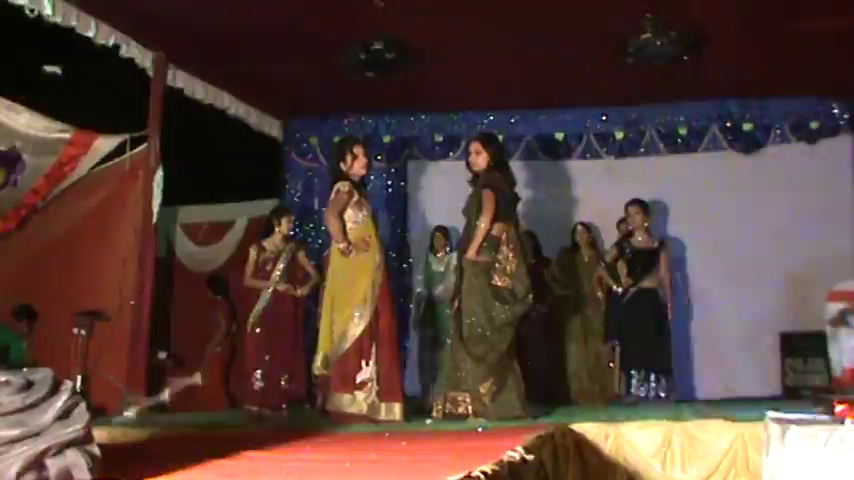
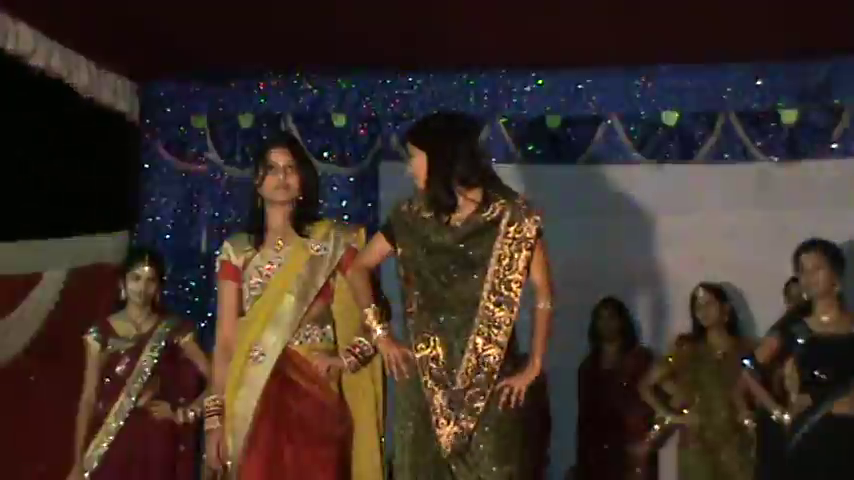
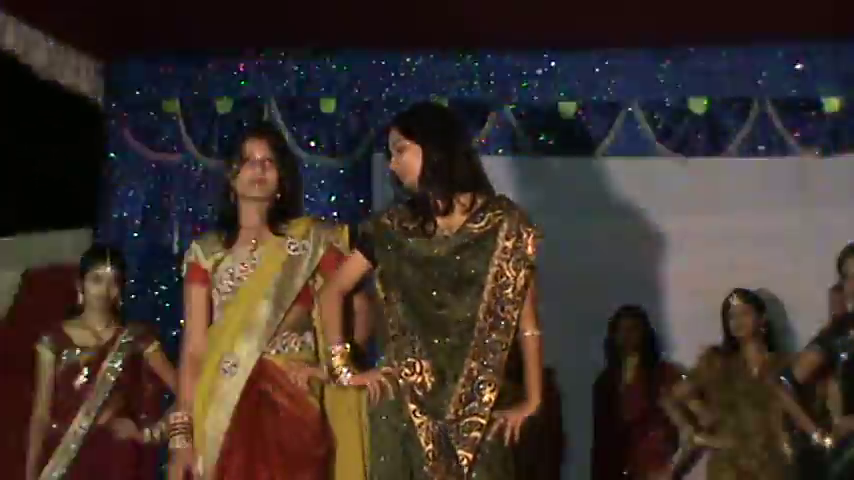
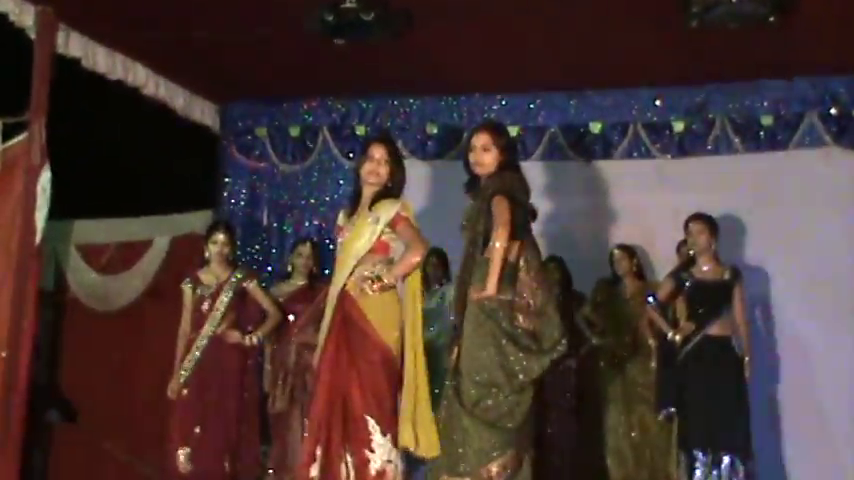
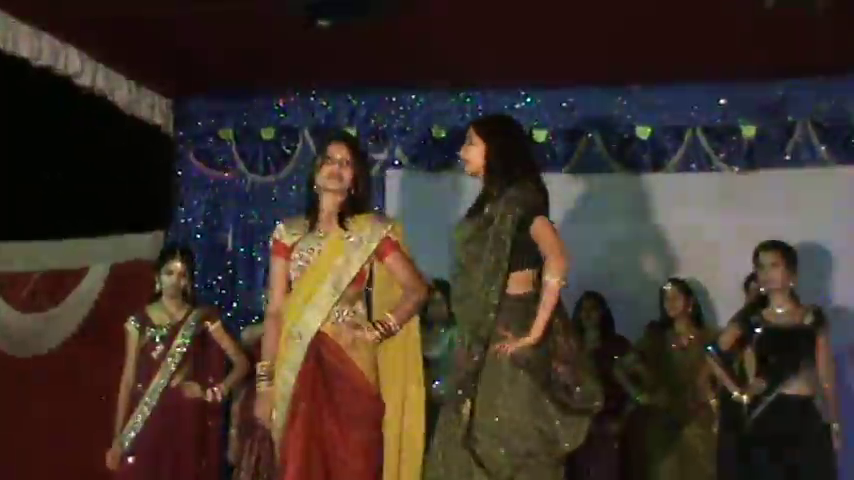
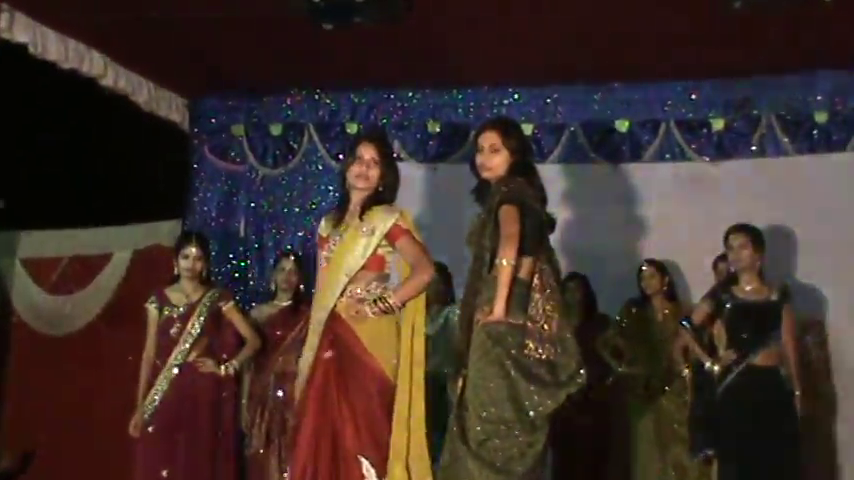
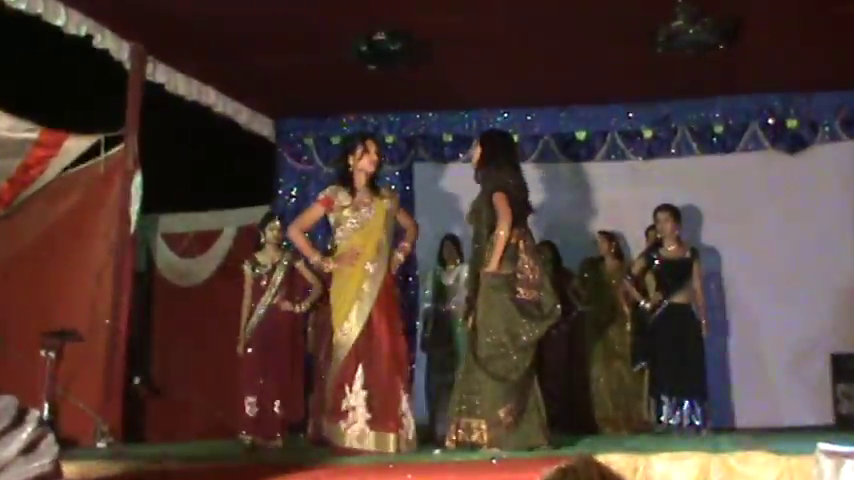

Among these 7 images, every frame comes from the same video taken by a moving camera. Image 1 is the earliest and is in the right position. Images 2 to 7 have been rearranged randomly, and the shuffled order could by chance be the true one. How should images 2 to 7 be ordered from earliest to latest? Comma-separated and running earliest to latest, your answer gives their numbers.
7, 4, 6, 5, 2, 3
